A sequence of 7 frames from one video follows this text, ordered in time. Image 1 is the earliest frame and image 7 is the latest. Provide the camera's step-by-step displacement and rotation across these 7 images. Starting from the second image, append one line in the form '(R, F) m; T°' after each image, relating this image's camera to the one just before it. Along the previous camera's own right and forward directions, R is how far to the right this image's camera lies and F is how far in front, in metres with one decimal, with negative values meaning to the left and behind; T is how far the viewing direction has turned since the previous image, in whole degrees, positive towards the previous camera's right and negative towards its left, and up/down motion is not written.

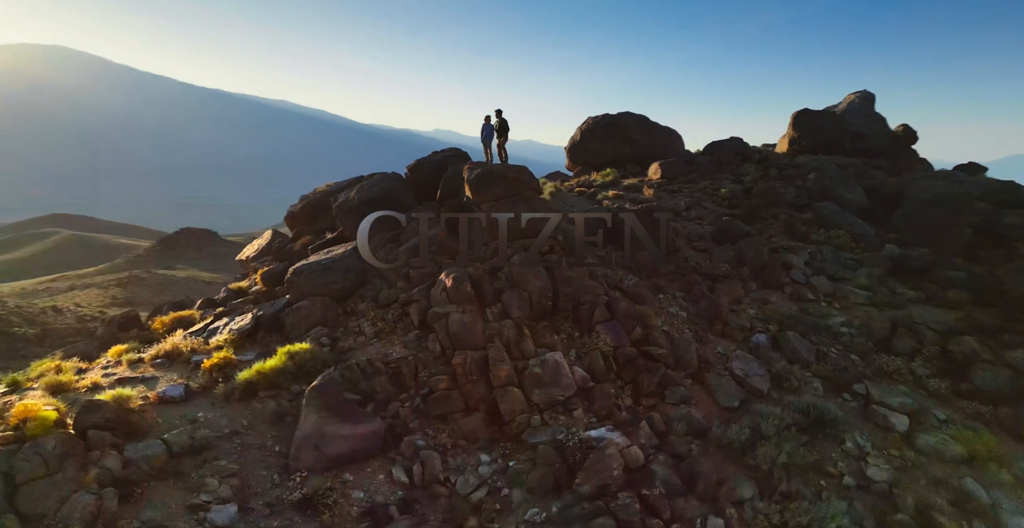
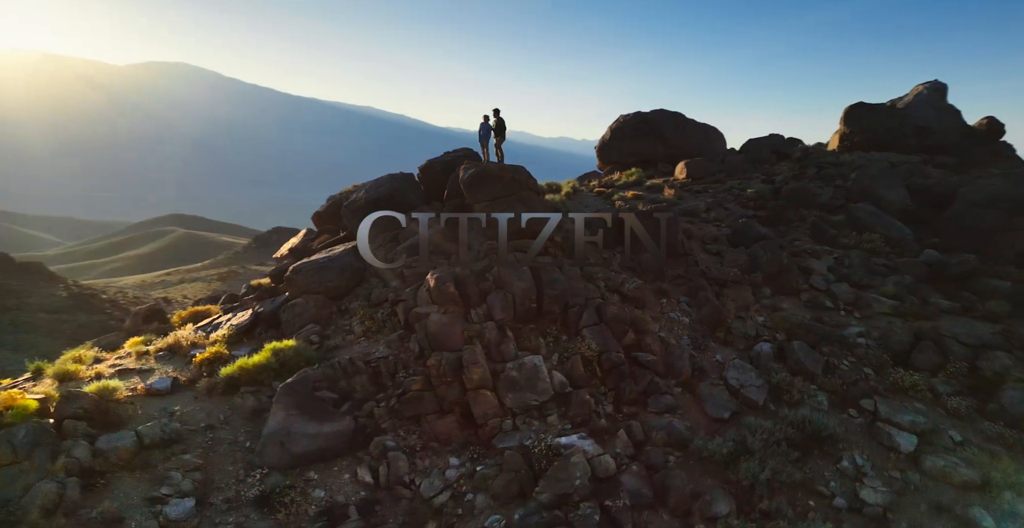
(+1.3, +0.3) m; -4°
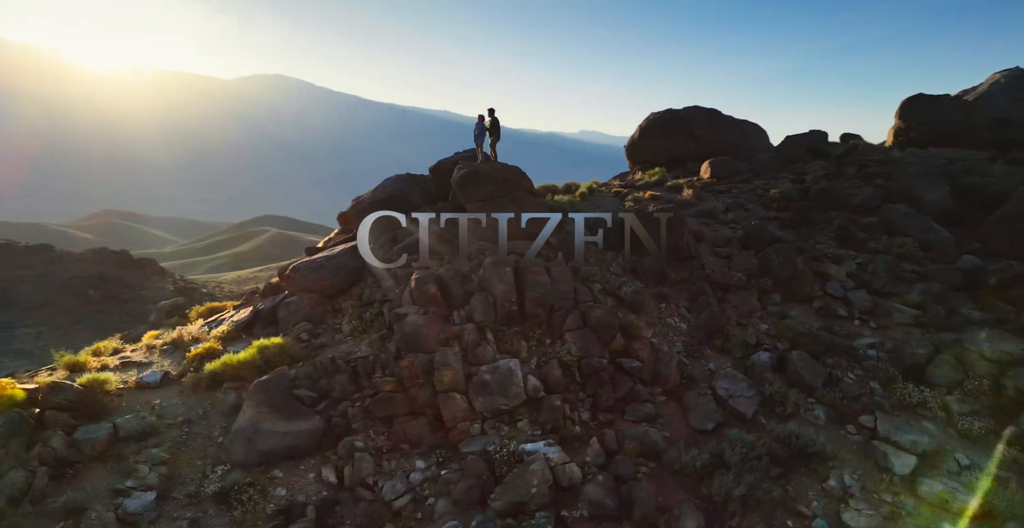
(+1.3, +0.2) m; -4°
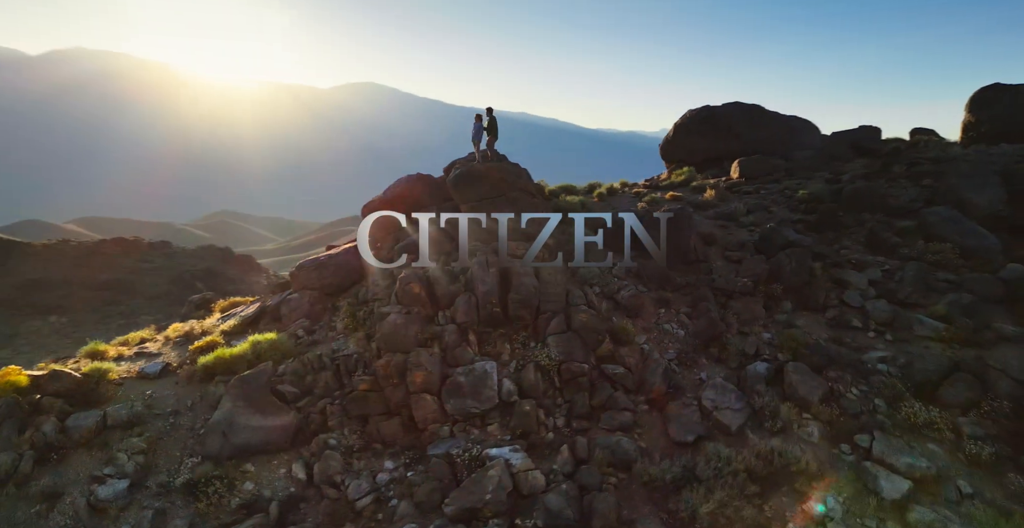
(+1.4, +0.2) m; -5°
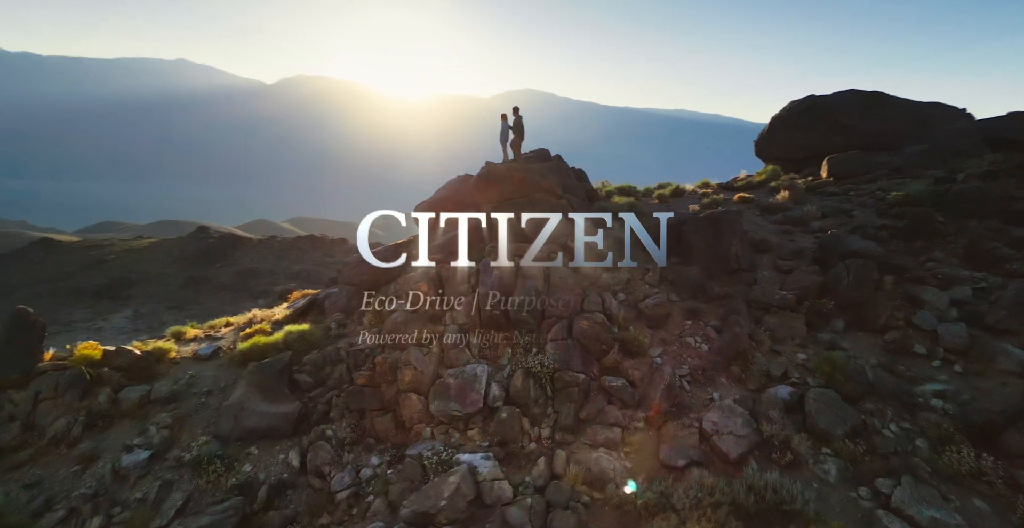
(+2.2, +0.2) m; -11°
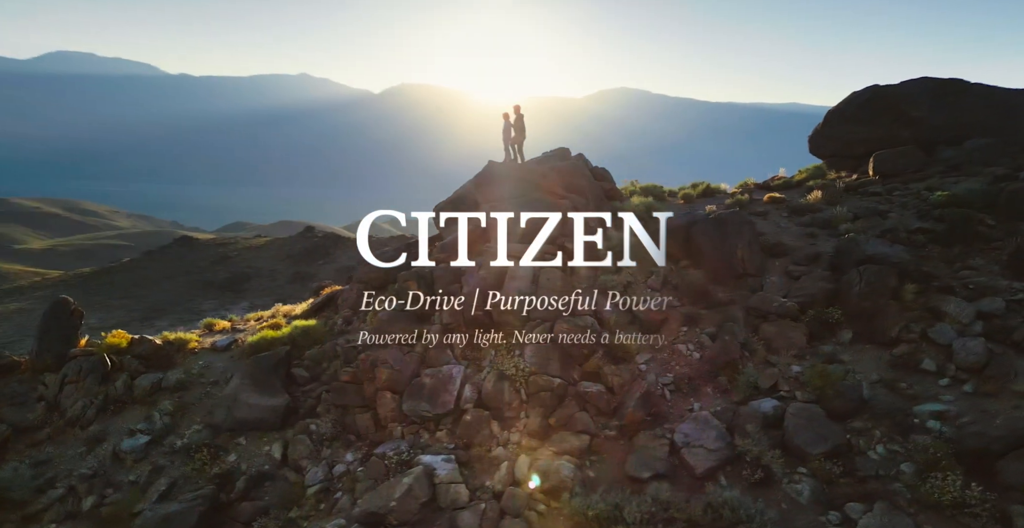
(+1.7, 0.0) m; -6°
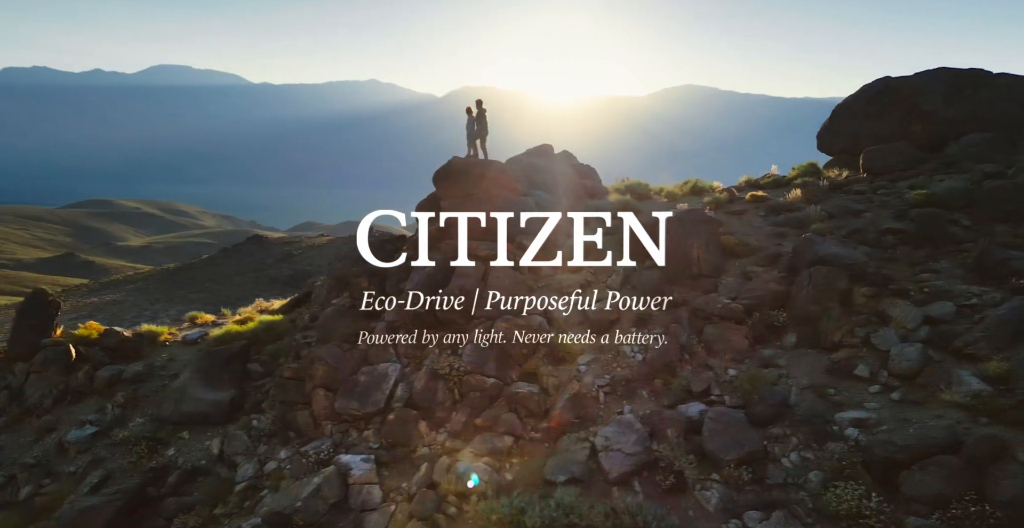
(+1.8, -0.2) m; -2°
